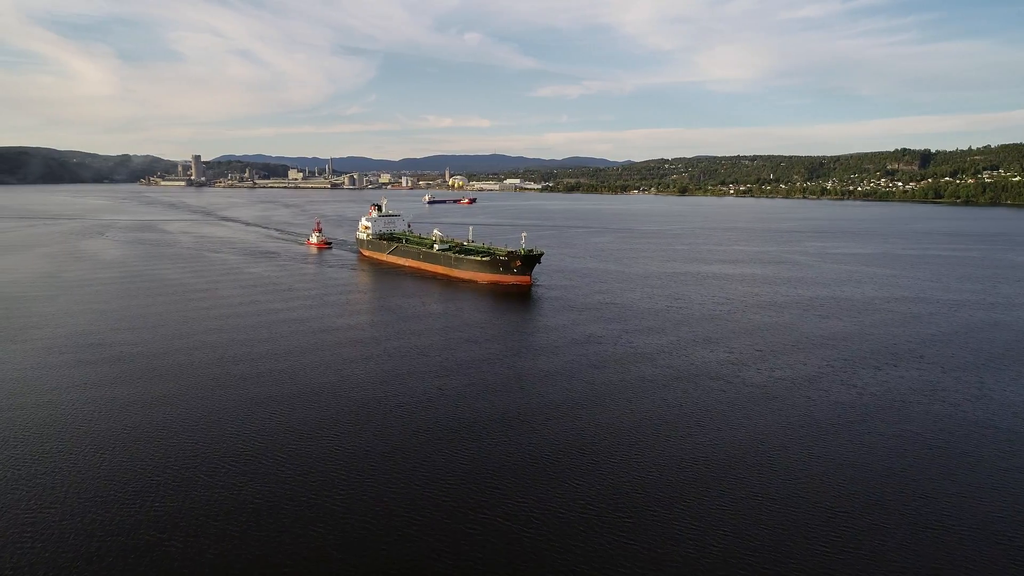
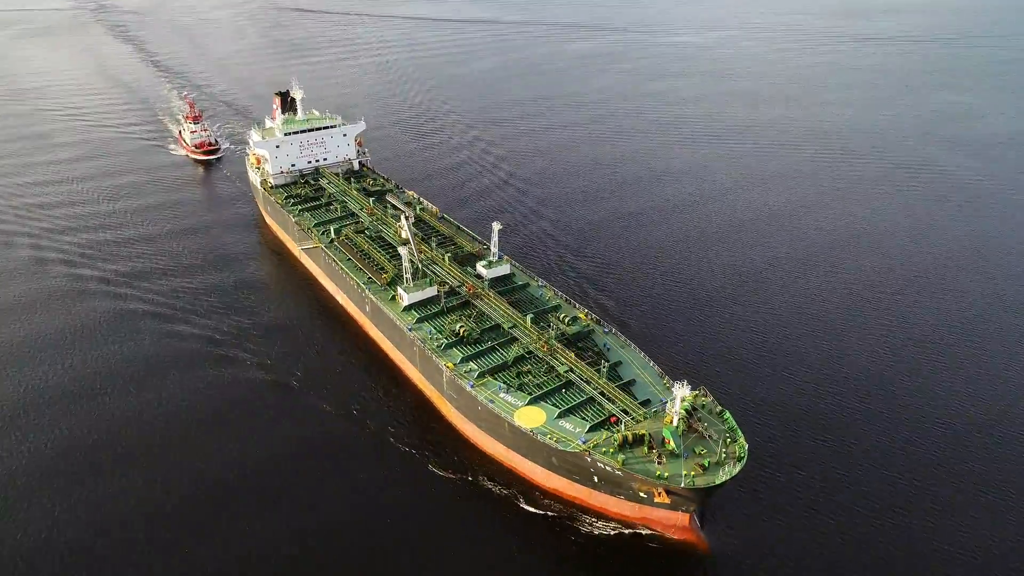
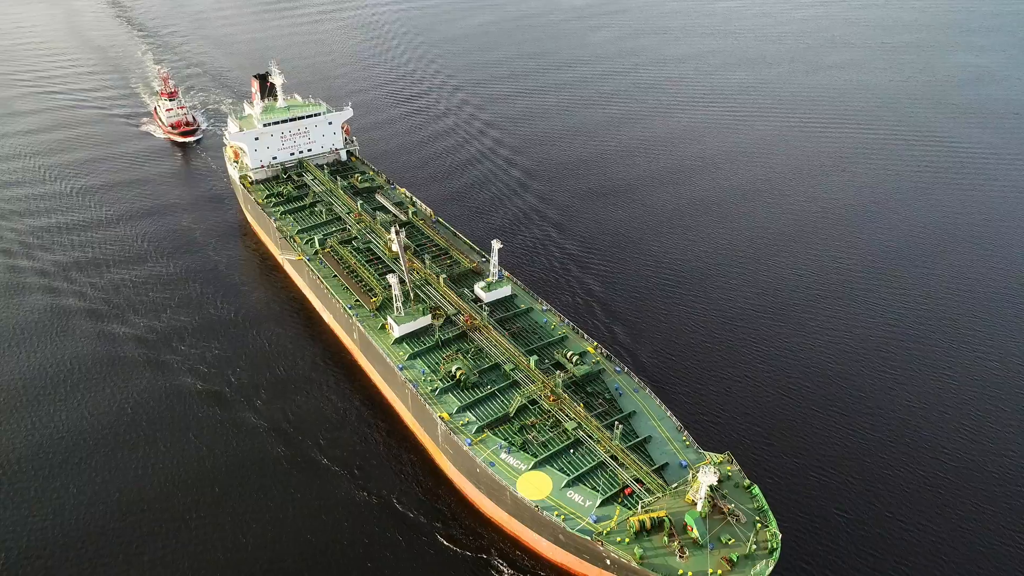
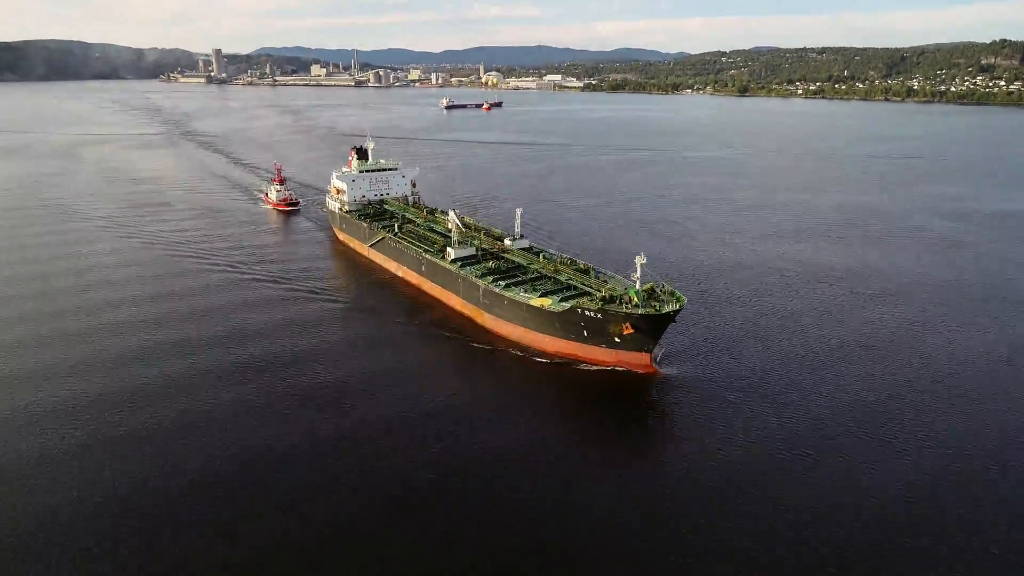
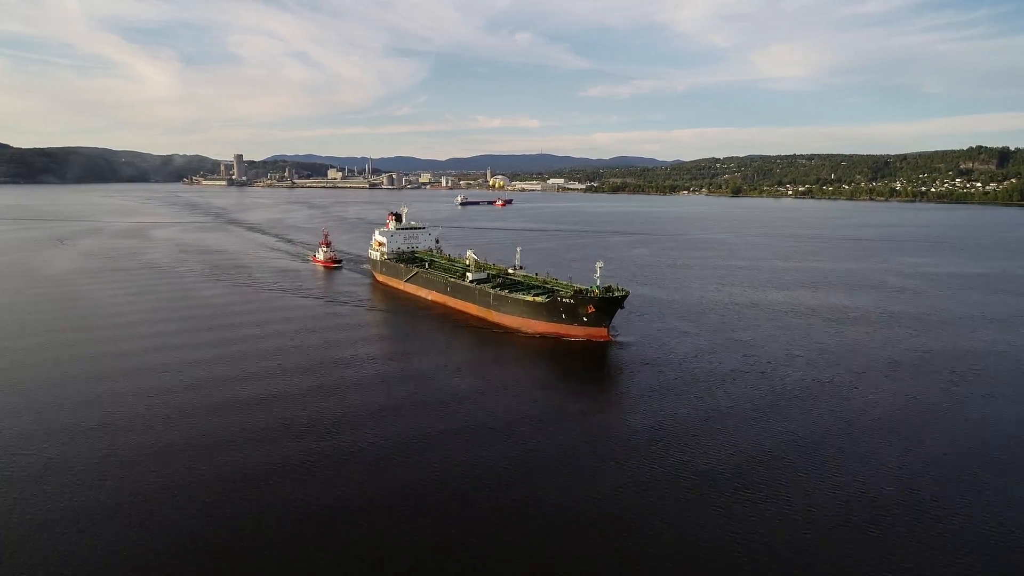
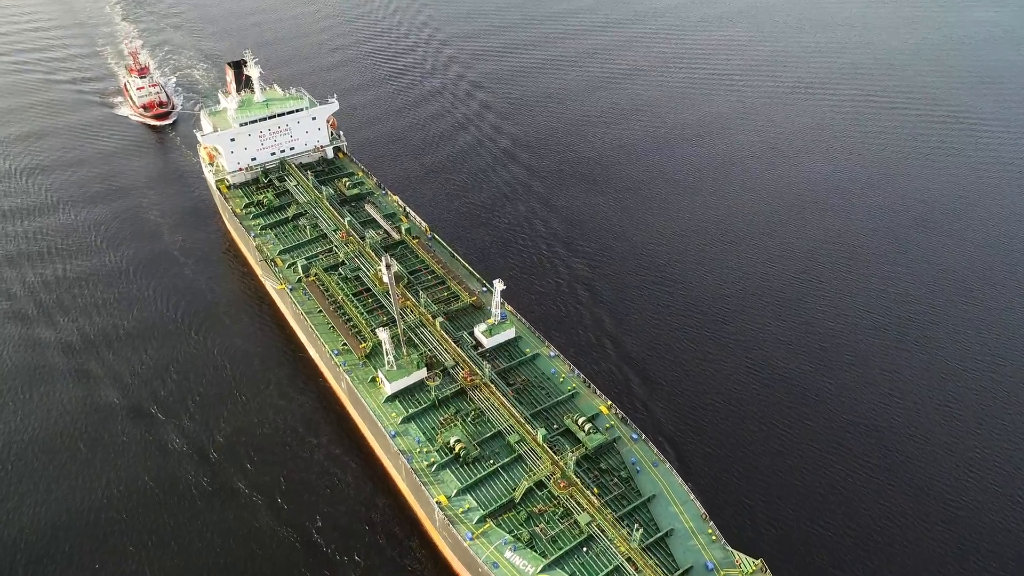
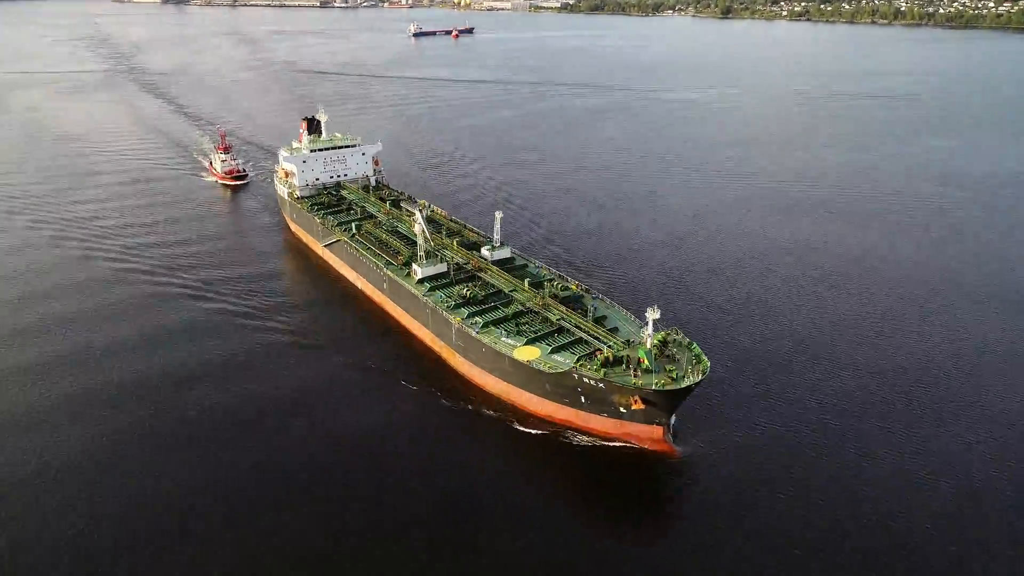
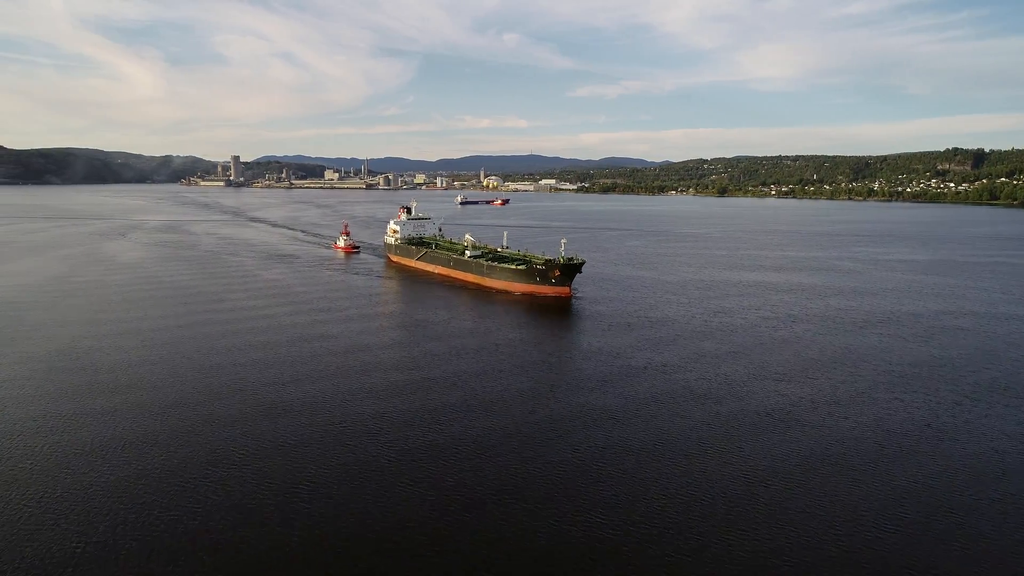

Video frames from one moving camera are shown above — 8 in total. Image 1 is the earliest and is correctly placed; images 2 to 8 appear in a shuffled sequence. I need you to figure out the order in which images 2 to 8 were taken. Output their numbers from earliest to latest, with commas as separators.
8, 5, 4, 7, 2, 3, 6
